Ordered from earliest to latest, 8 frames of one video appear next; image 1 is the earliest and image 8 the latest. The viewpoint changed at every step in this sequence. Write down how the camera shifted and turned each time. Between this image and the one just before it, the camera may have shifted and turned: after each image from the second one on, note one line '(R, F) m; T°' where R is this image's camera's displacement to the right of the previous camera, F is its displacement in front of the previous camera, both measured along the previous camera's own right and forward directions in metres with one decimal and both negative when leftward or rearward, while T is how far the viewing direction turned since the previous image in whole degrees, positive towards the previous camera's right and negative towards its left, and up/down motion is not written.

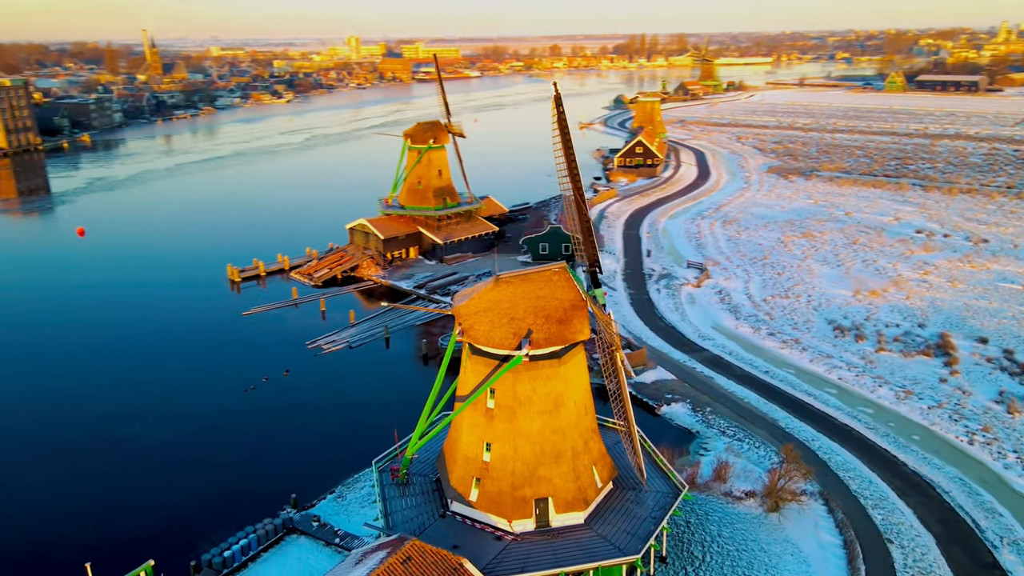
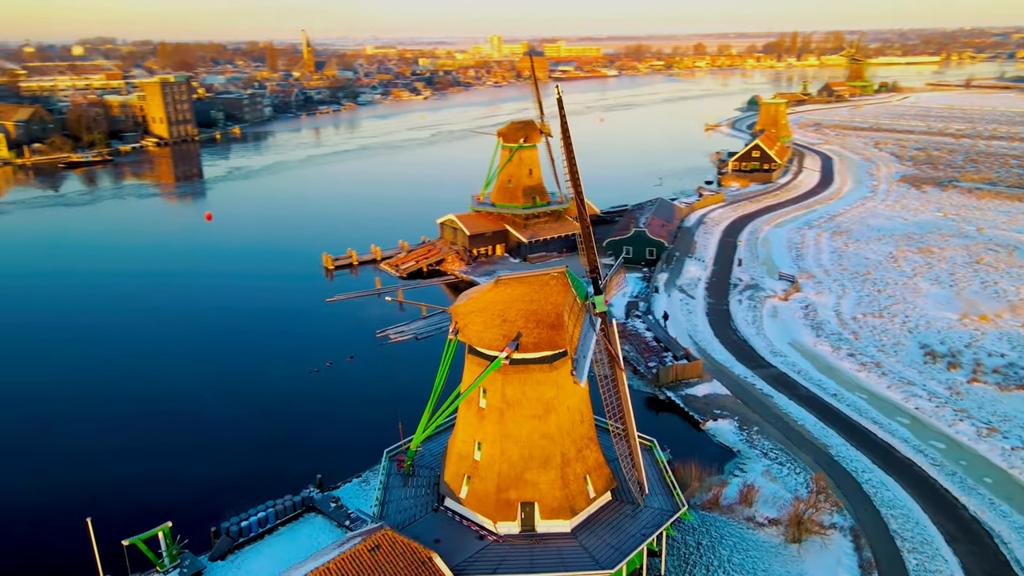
(+1.3, +0.1) m; -10°
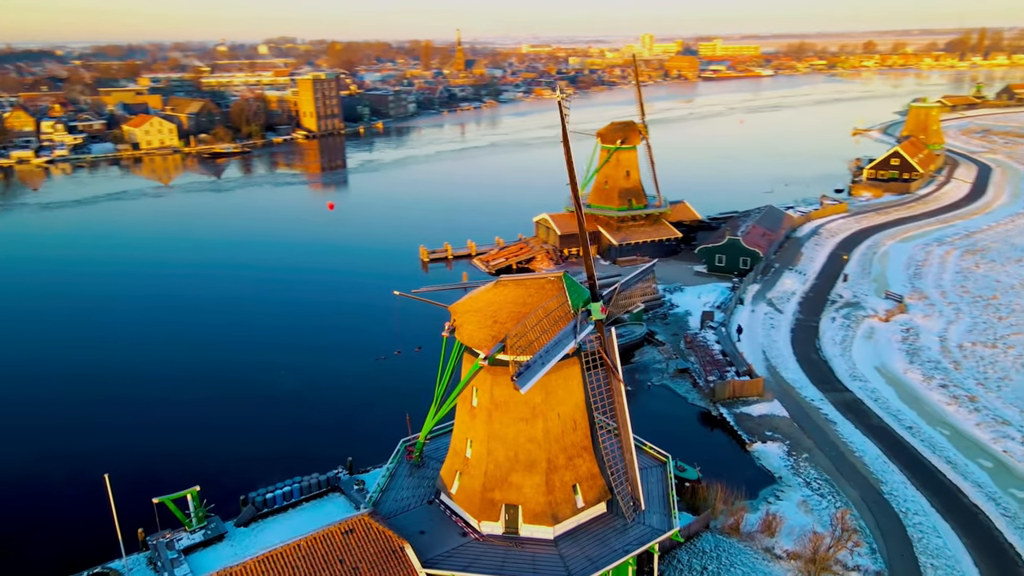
(+1.4, +0.1) m; -11°
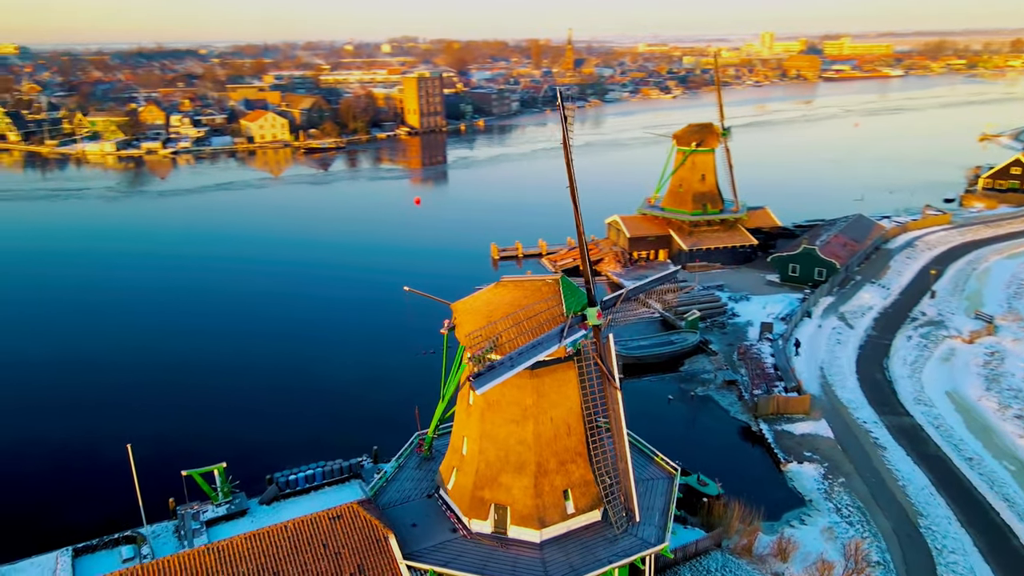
(+1.0, +0.1) m; -8°
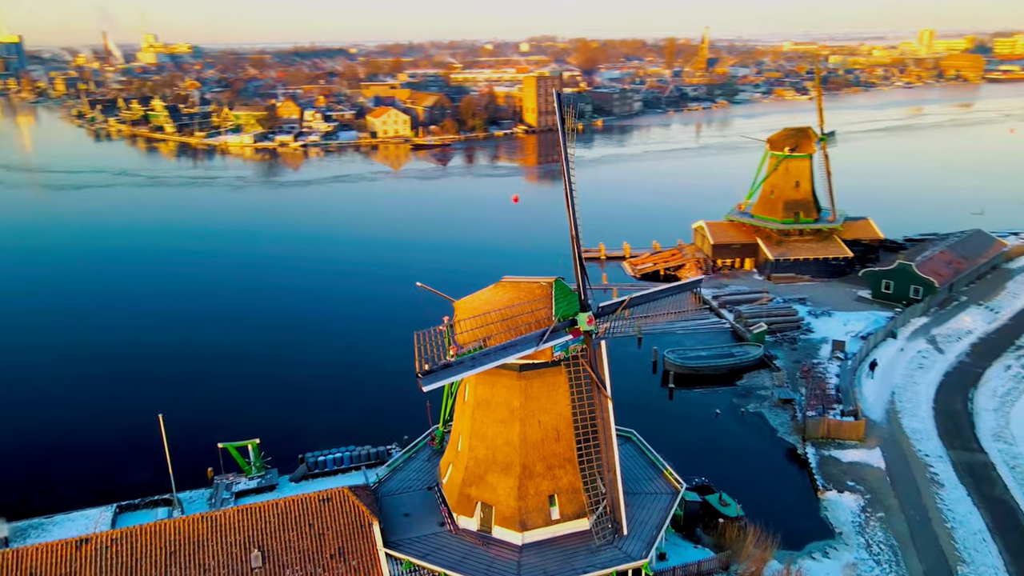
(+1.2, +0.1) m; -9°
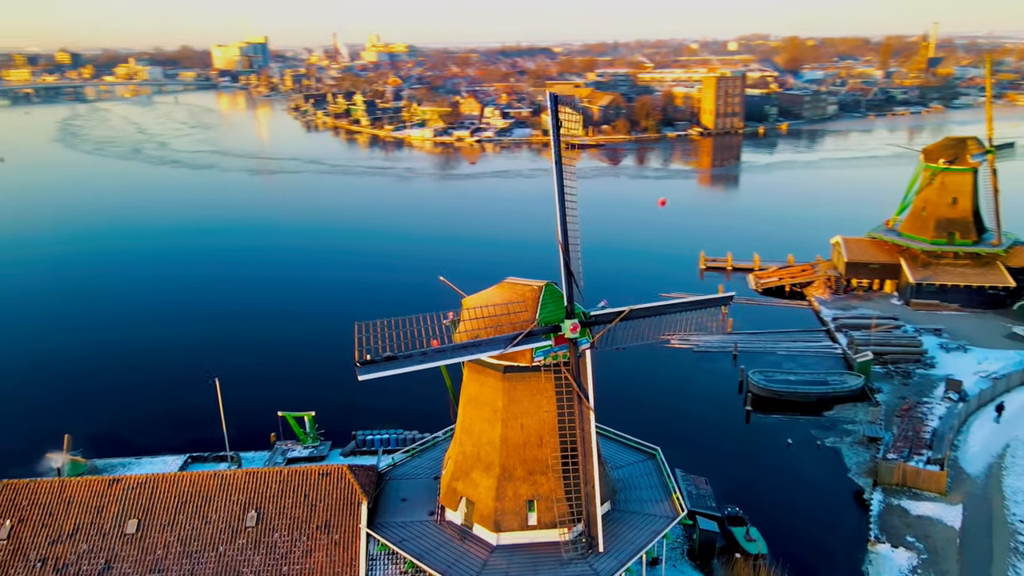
(+1.8, +0.2) m; -14°
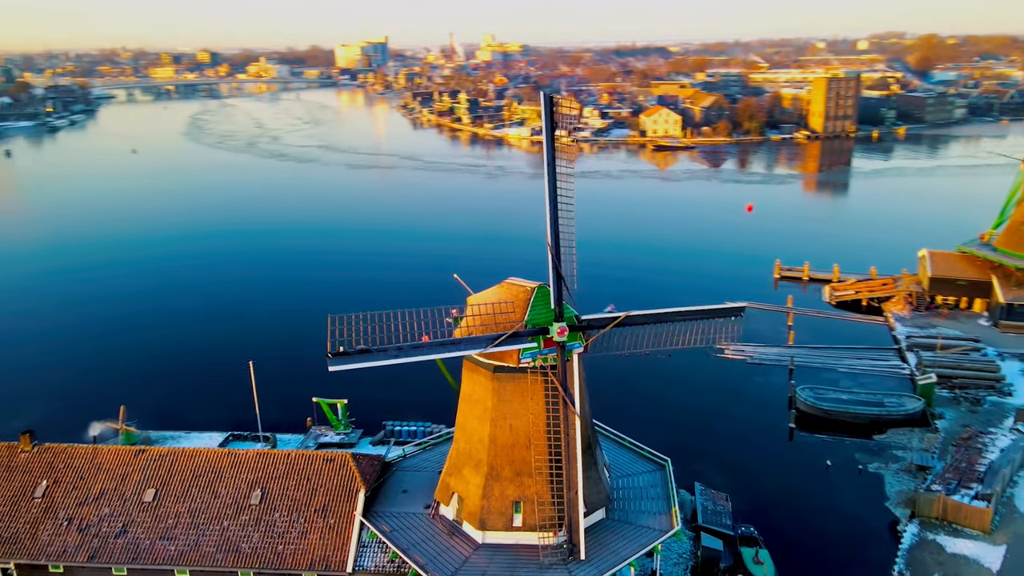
(+1.0, +0.1) m; -8°
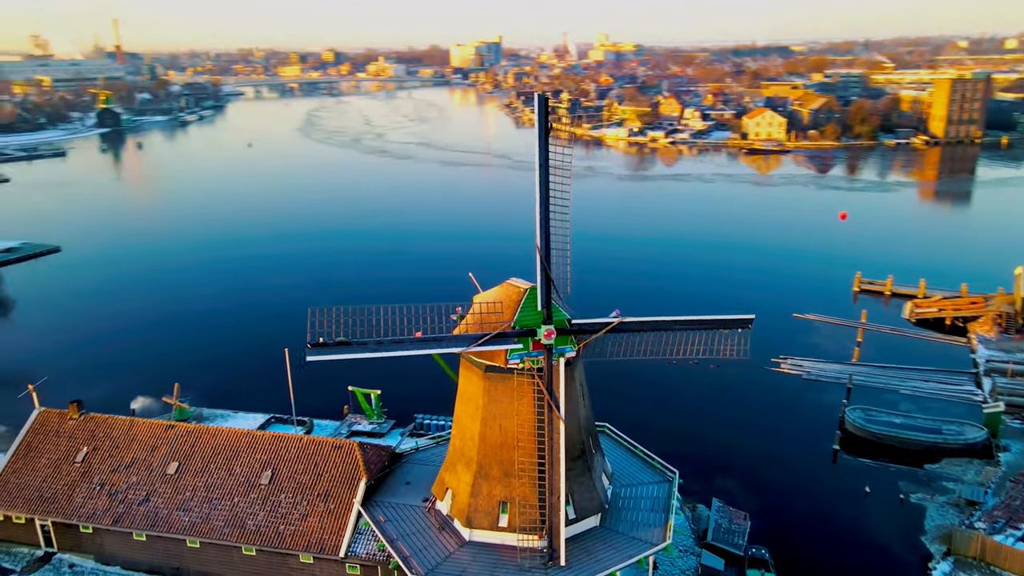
(+1.0, +0.1) m; -8°
